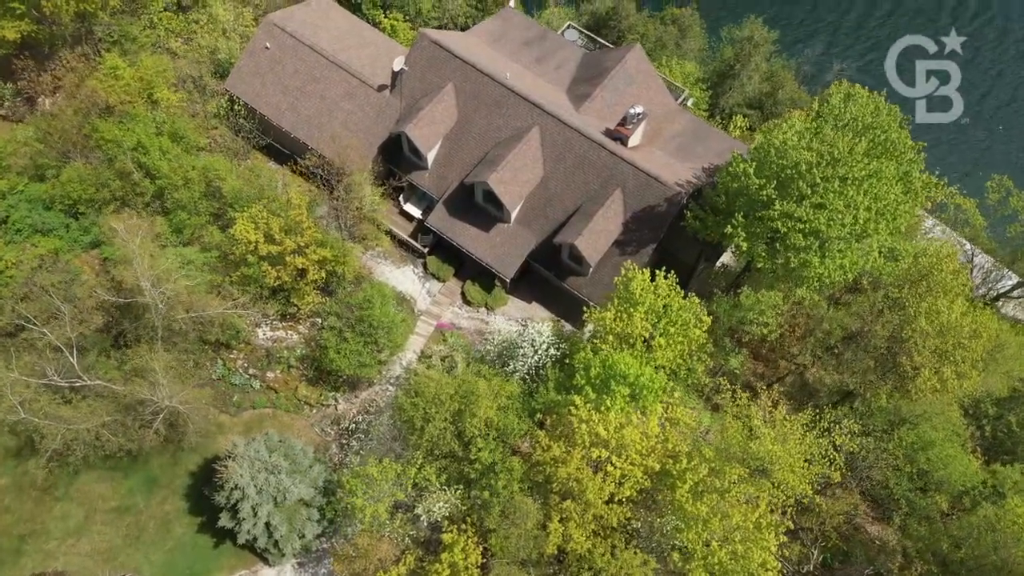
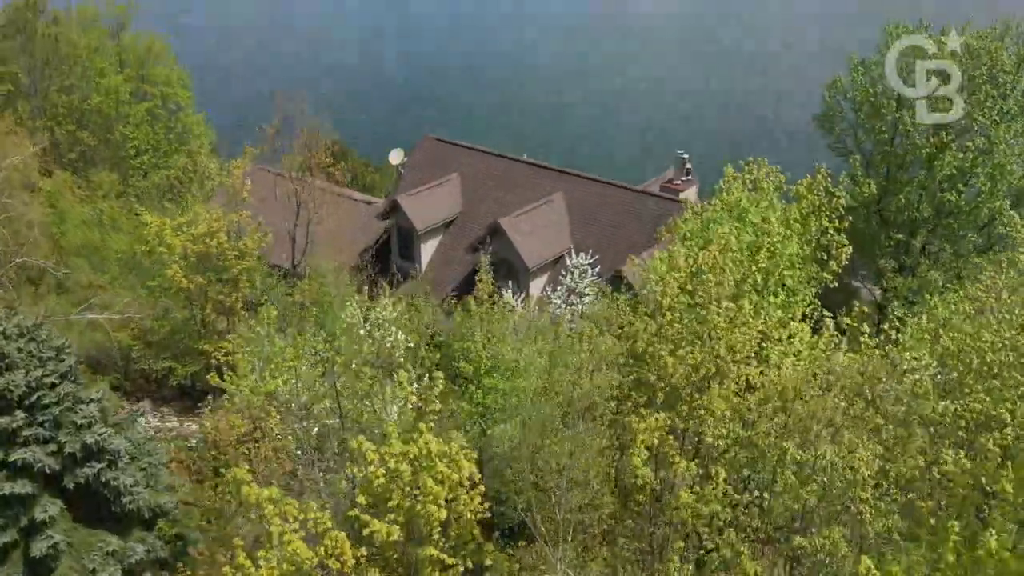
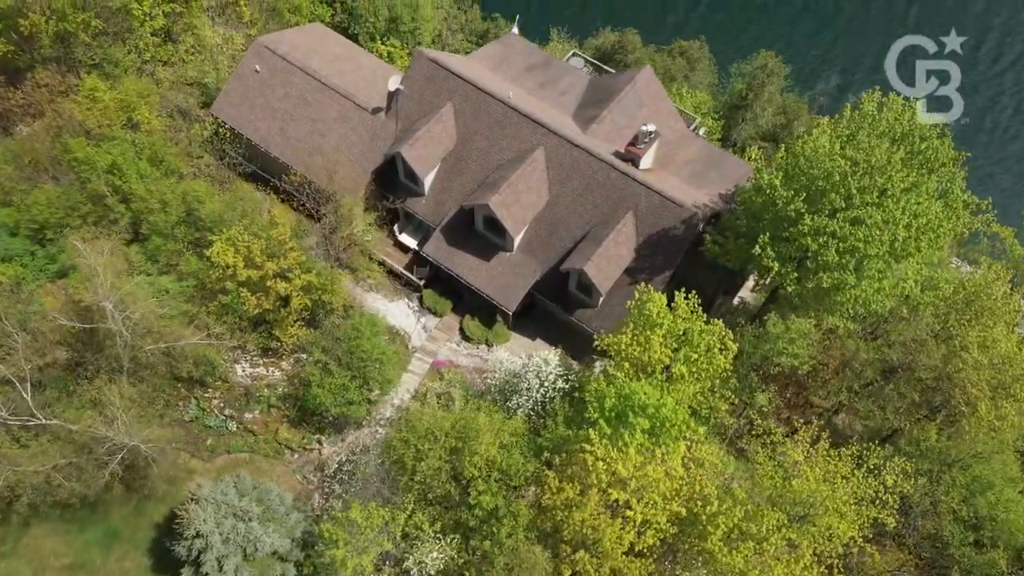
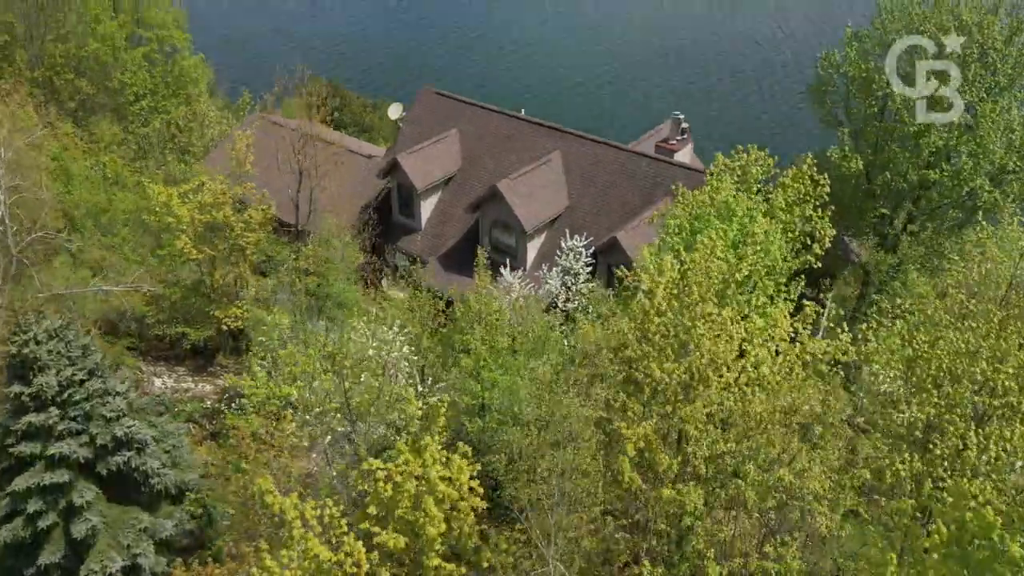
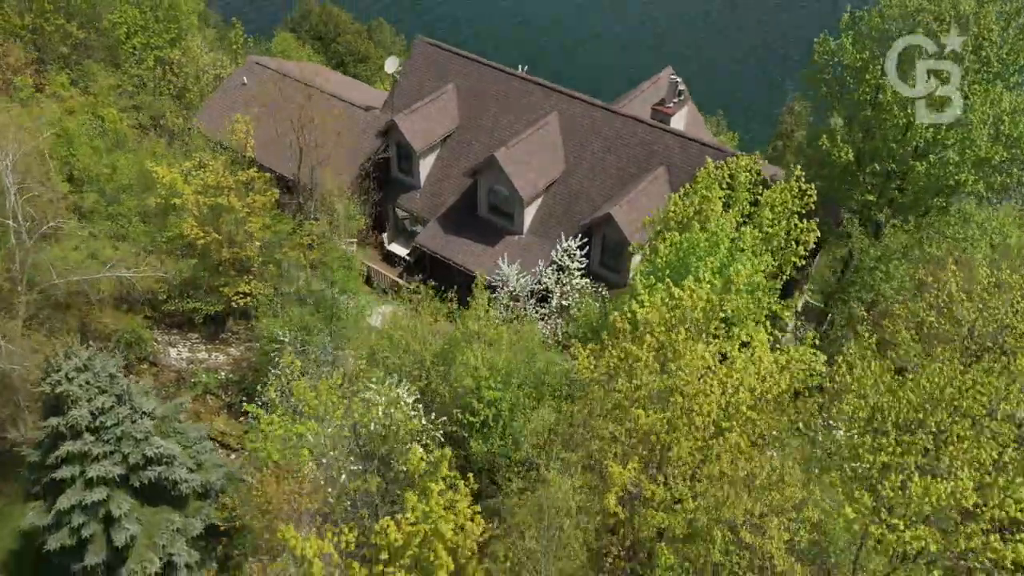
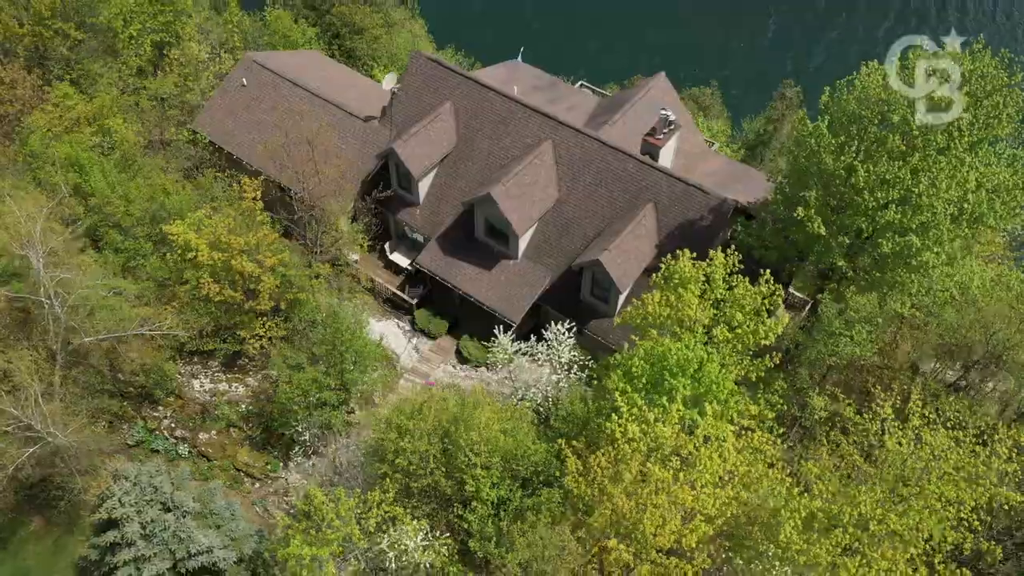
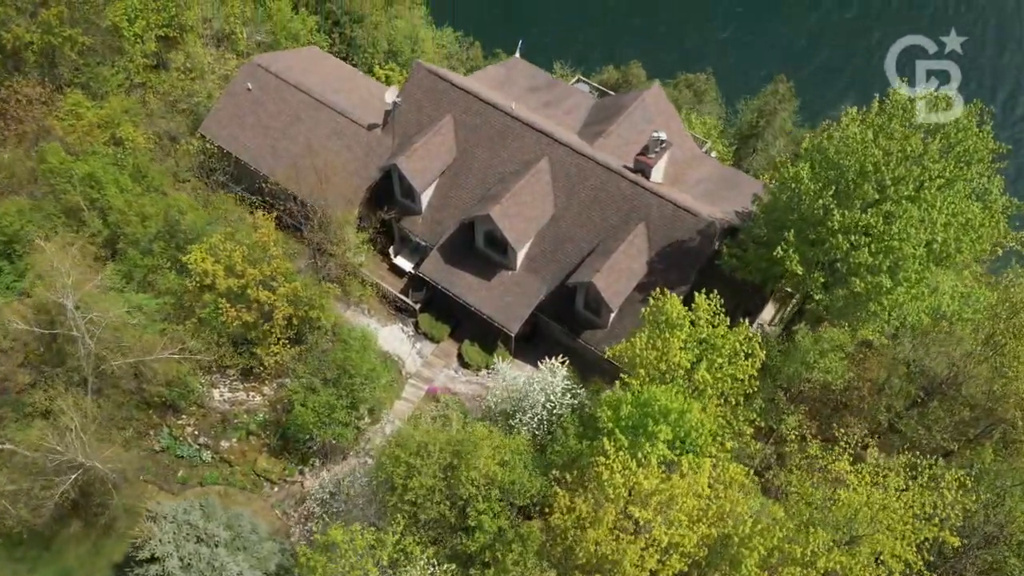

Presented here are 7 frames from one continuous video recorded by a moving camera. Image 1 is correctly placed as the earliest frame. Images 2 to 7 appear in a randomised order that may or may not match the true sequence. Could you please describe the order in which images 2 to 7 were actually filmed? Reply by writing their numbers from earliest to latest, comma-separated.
3, 7, 6, 5, 4, 2
